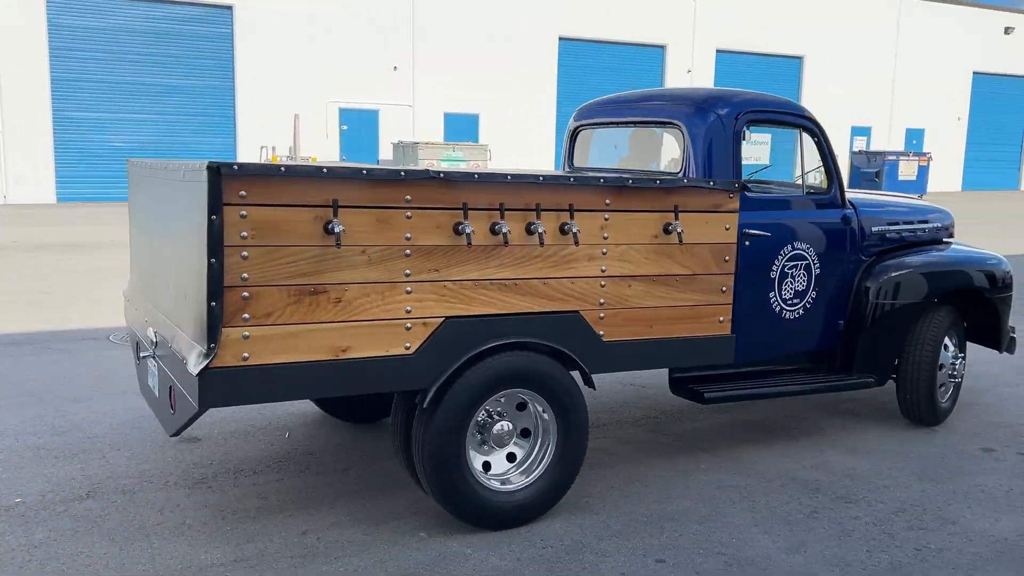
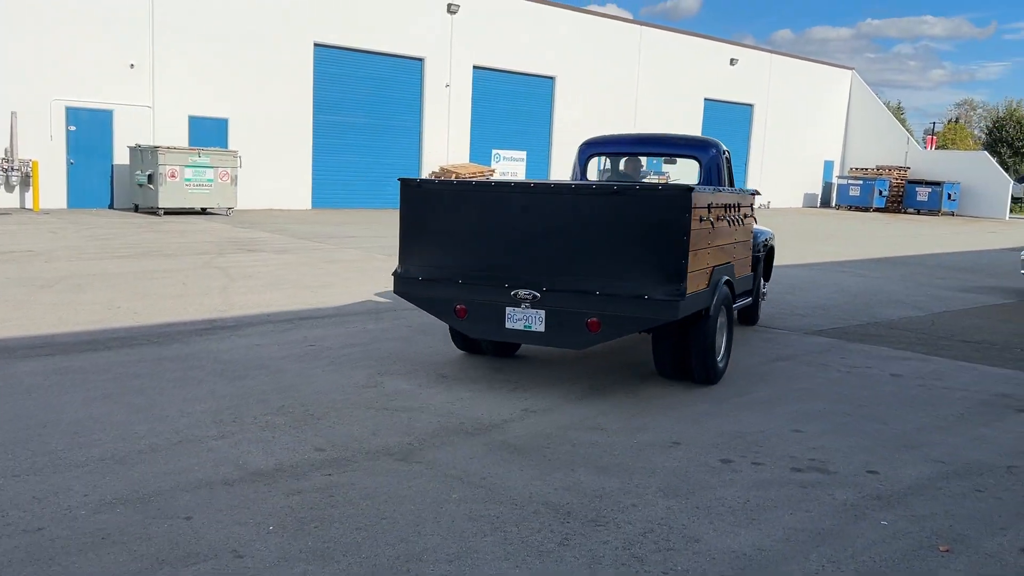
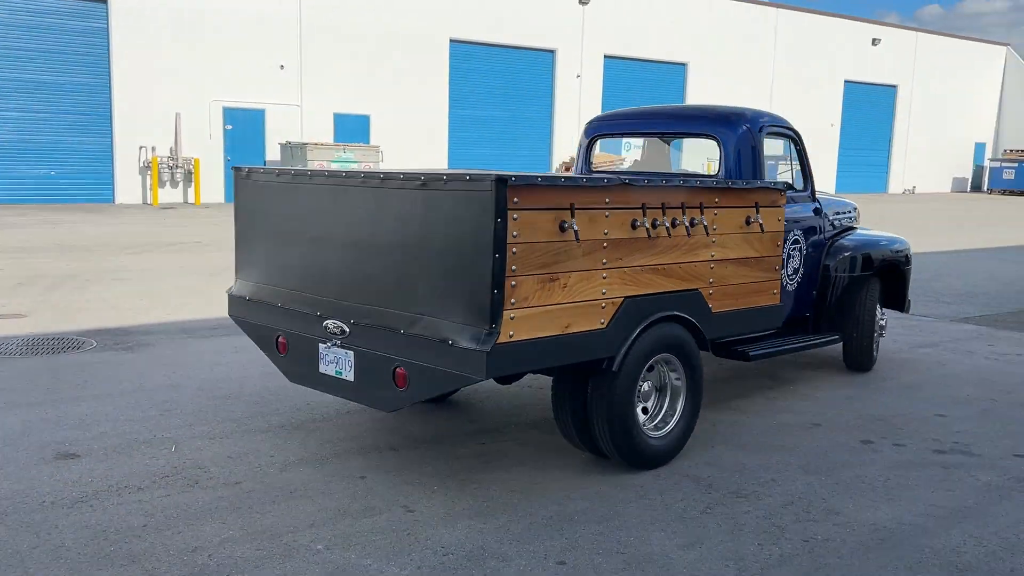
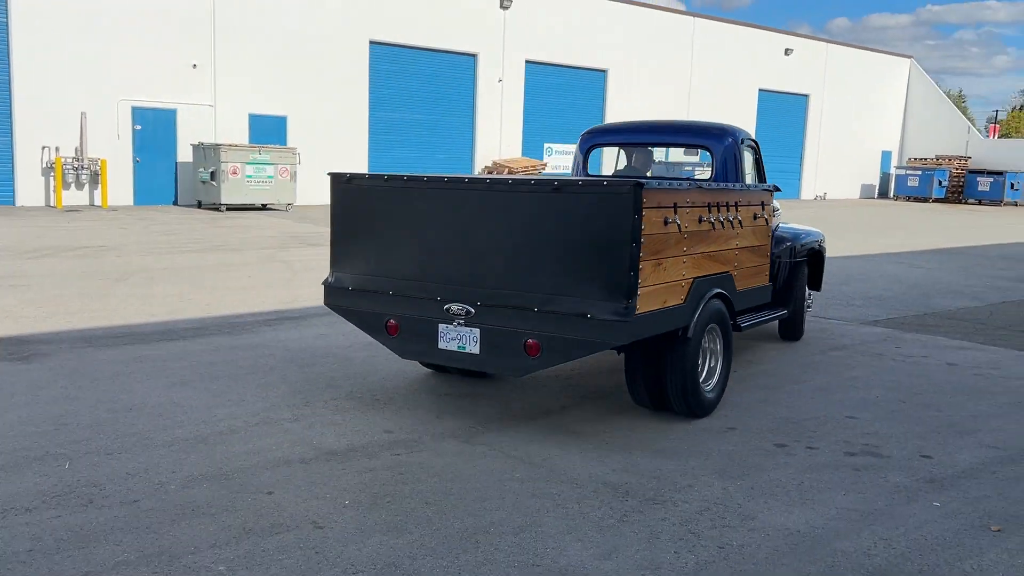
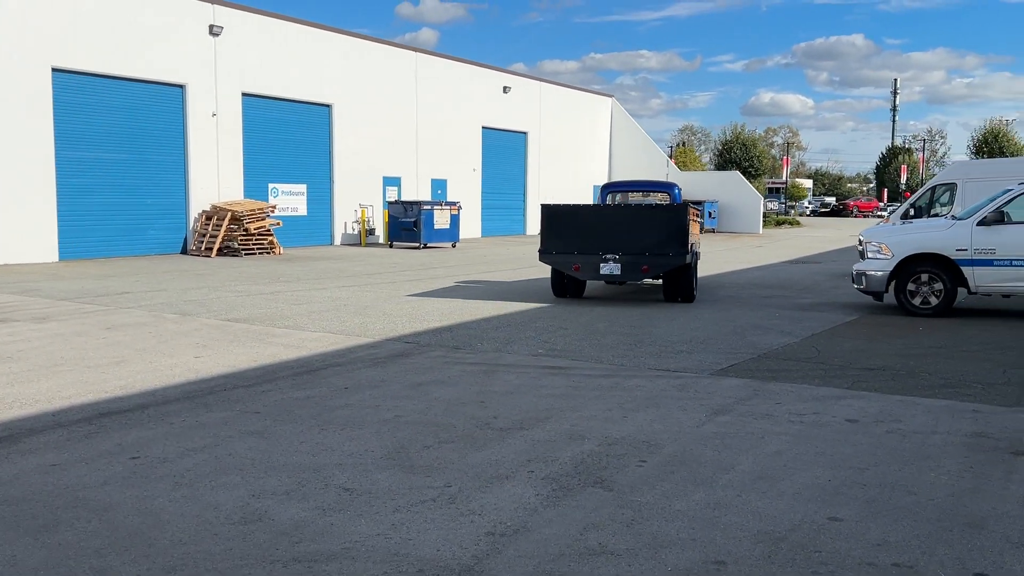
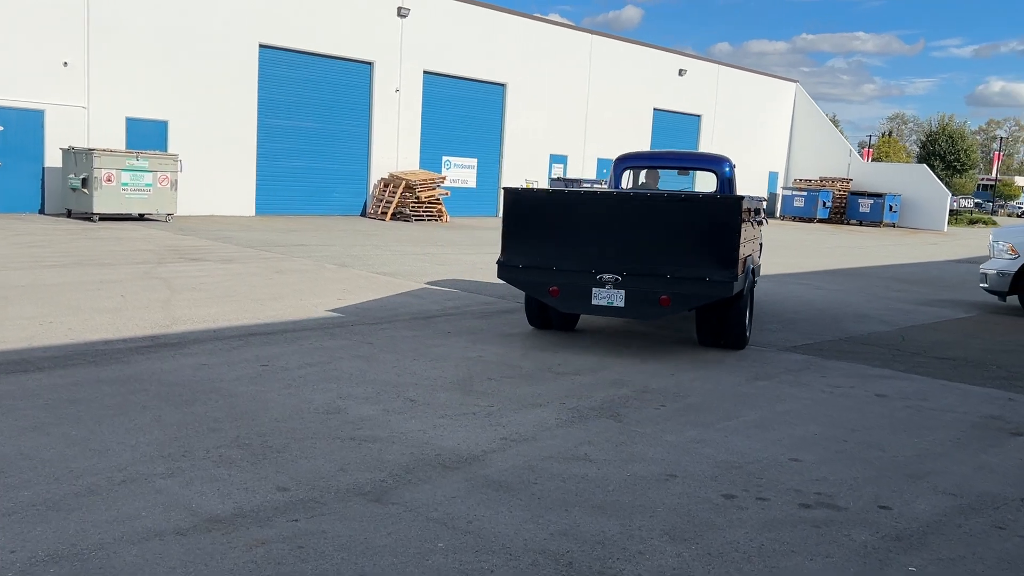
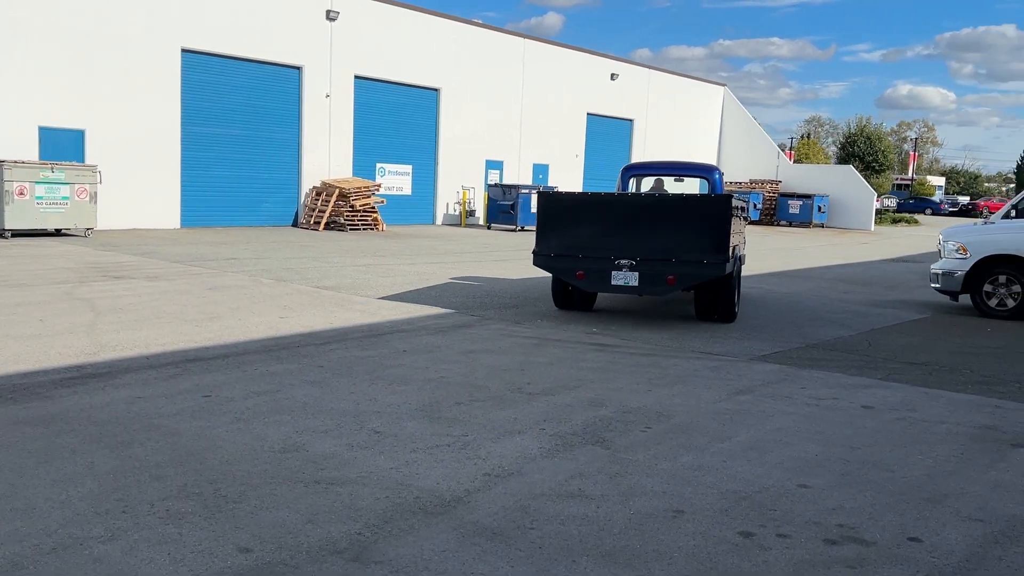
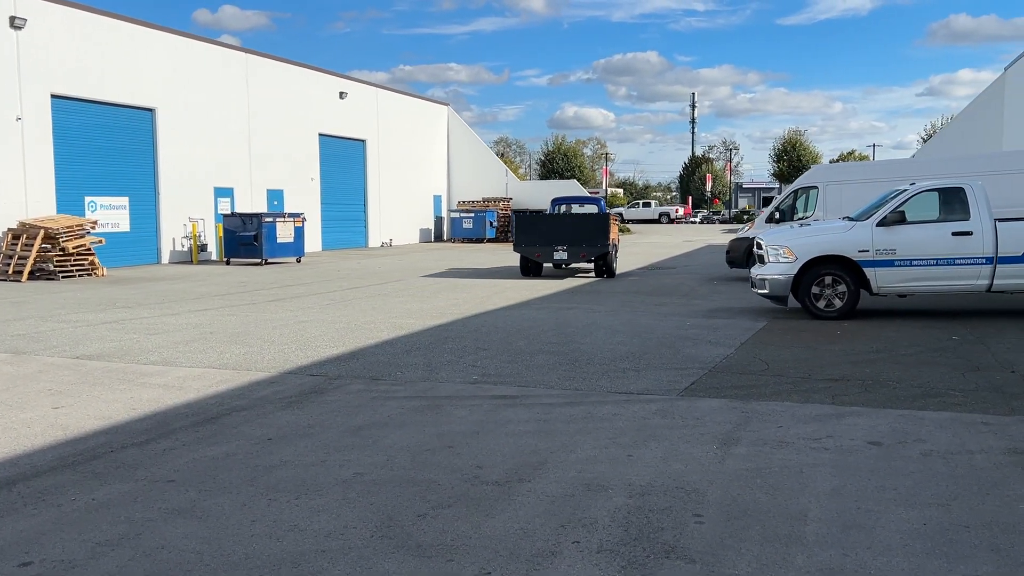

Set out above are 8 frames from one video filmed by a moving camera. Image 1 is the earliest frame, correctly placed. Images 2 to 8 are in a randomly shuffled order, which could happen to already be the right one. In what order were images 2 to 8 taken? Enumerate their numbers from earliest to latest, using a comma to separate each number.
3, 4, 2, 6, 7, 5, 8
